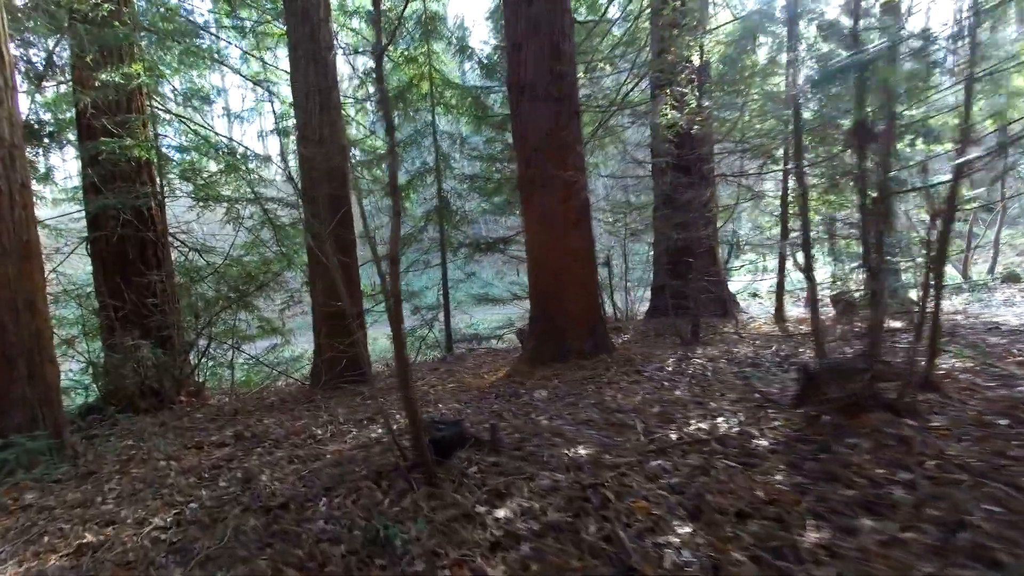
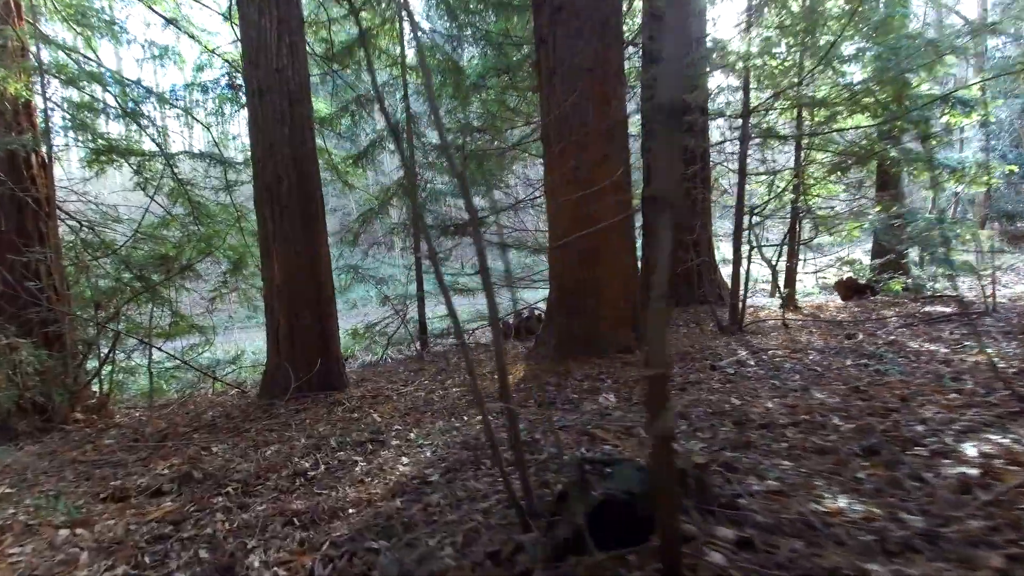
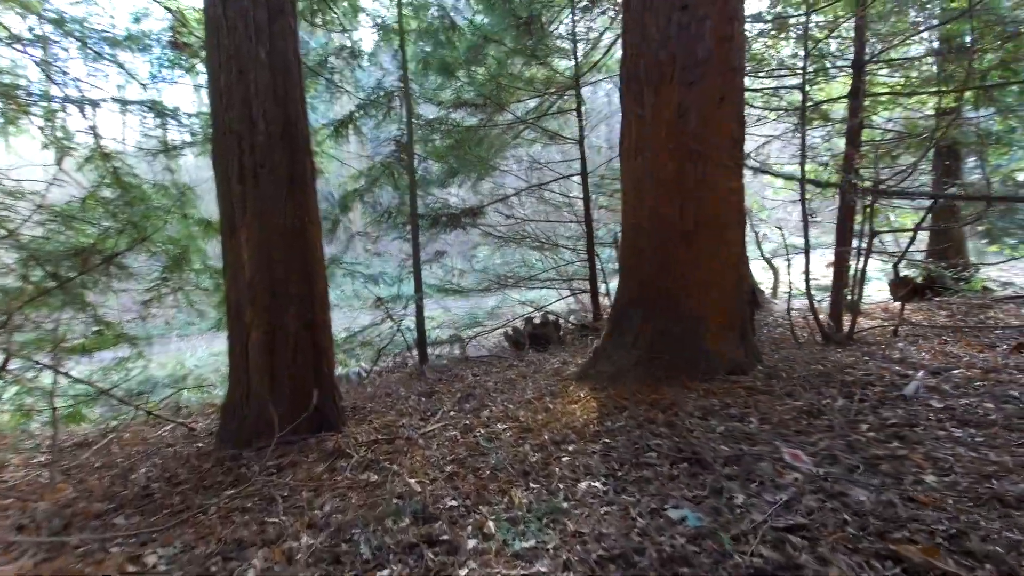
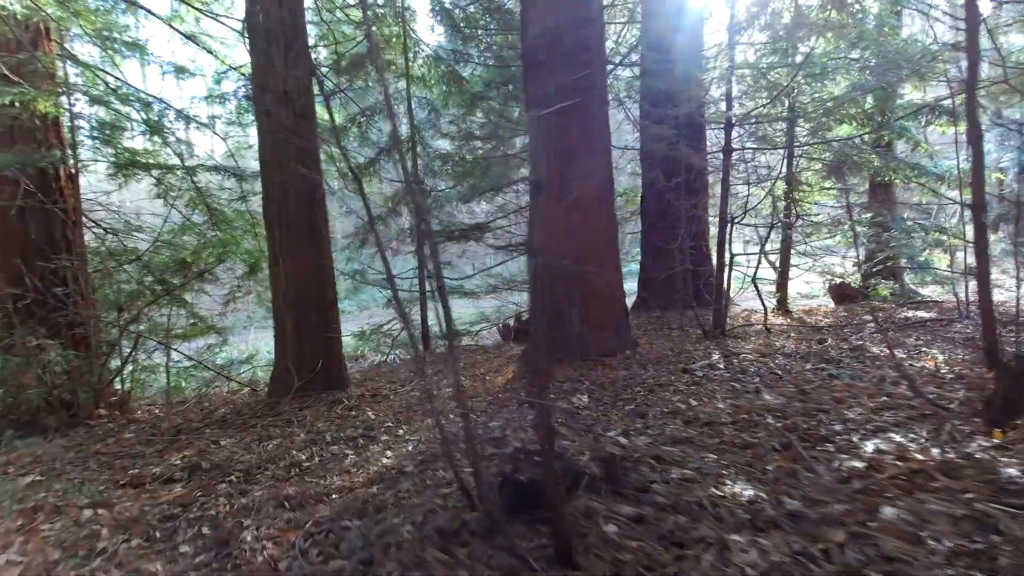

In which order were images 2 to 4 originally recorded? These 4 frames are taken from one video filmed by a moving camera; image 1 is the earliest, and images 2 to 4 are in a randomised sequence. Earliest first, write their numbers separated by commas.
4, 2, 3
